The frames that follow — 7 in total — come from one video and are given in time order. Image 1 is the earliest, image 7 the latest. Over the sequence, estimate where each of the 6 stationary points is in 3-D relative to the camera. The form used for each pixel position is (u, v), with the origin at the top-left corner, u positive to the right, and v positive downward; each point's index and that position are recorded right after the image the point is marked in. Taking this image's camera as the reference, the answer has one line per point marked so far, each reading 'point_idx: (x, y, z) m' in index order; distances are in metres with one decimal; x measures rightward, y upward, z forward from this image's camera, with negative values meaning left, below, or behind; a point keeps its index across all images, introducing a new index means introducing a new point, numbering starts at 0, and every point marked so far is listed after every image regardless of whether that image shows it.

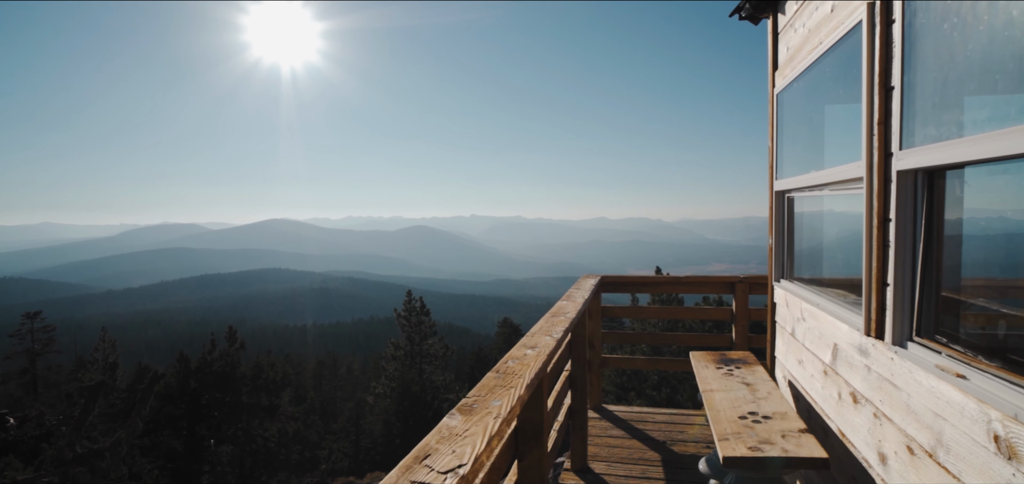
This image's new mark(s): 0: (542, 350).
0: (+0.1, -0.5, +2.2) m
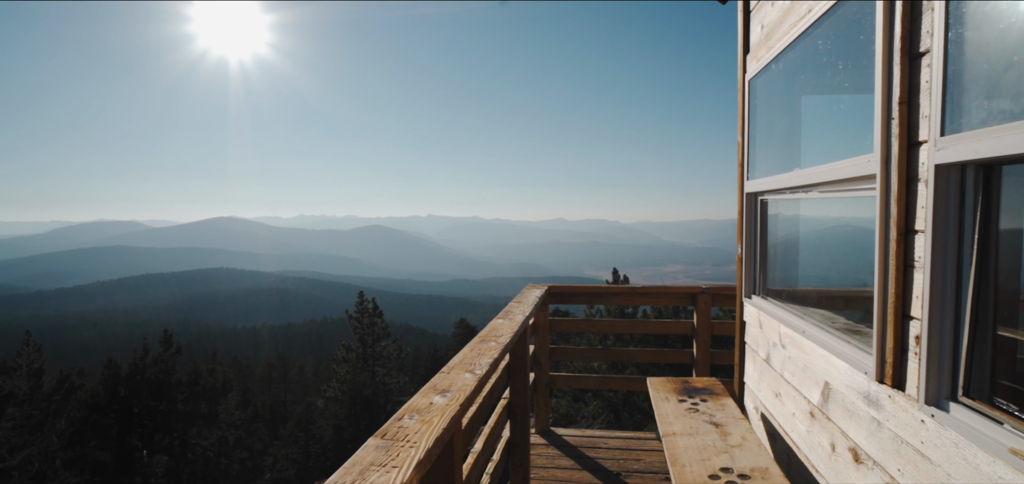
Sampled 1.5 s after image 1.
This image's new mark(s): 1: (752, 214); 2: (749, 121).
0: (-0.2, -0.5, +1.7) m
1: (+1.3, +0.2, +2.5) m
2: (+1.3, +0.7, +2.6) m
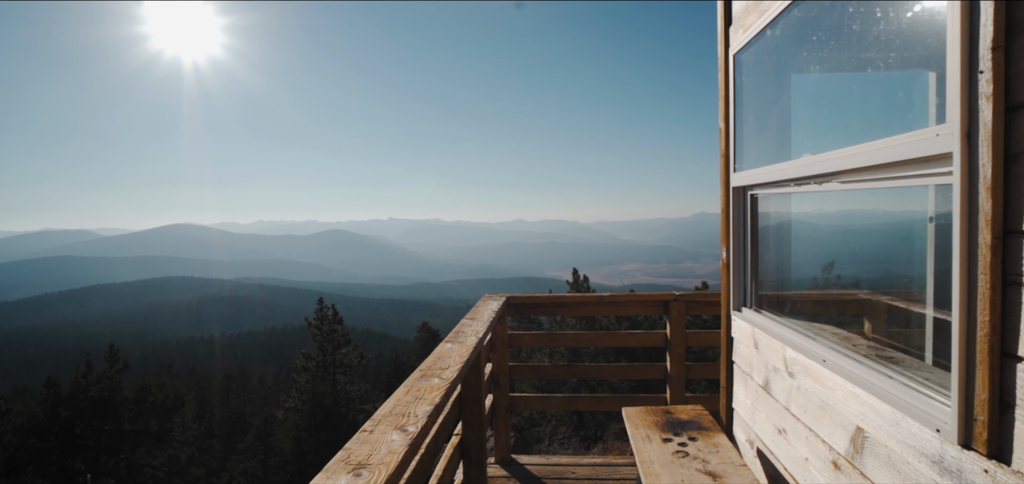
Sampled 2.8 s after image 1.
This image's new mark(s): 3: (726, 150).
0: (-0.3, -0.6, +1.2) m
1: (+1.0, +0.2, +2.2) m
2: (+1.0, +0.6, +2.2) m
3: (+1.0, +0.4, +2.3) m
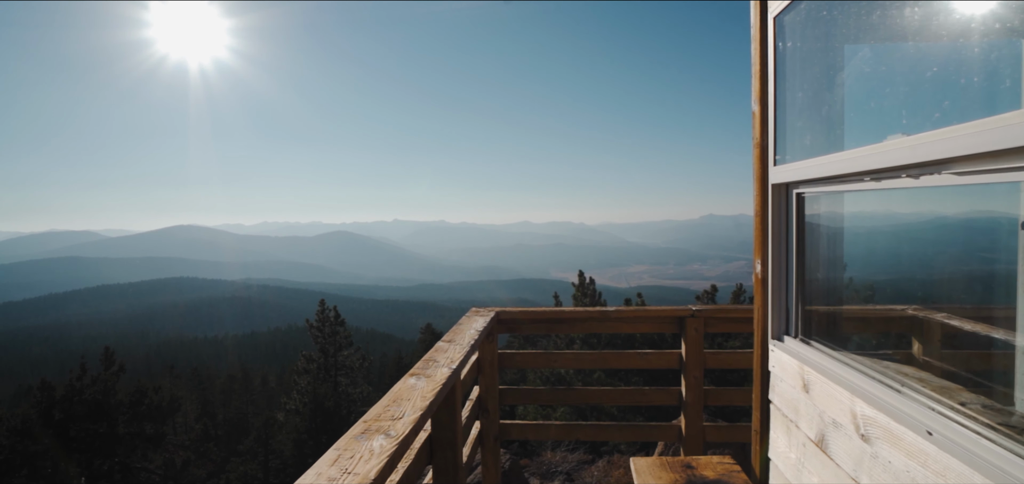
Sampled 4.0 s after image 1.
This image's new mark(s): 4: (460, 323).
0: (-0.4, -0.6, +0.8) m
1: (+1.0, +0.1, +1.7) m
2: (+1.0, +0.6, +1.8) m
3: (+0.9, +0.4, +1.8) m
4: (-0.3, -0.4, +2.6) m
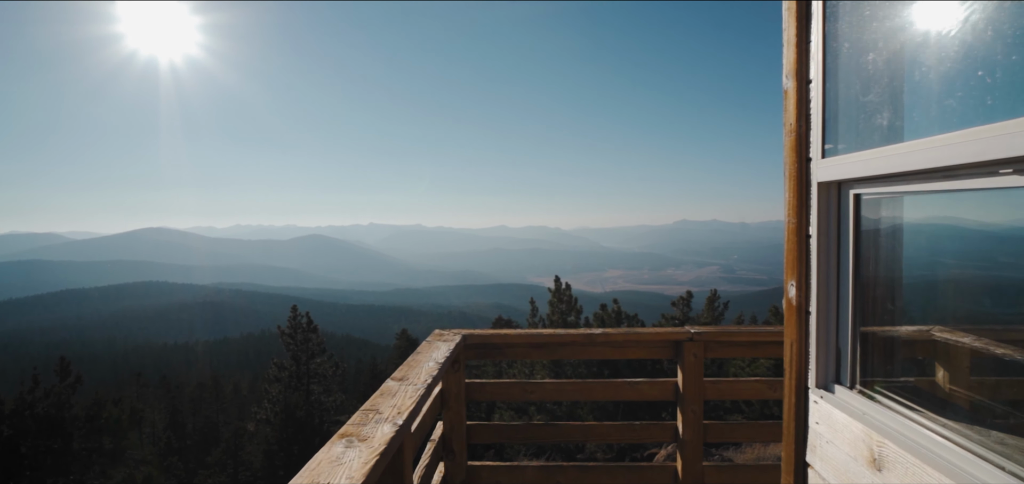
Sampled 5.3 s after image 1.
0: (-0.5, -0.6, +0.3) m
1: (+0.8, +0.1, +1.3) m
2: (+0.8, +0.6, +1.4) m
3: (+0.8, +0.4, +1.4) m
4: (-0.4, -0.5, +2.2) m
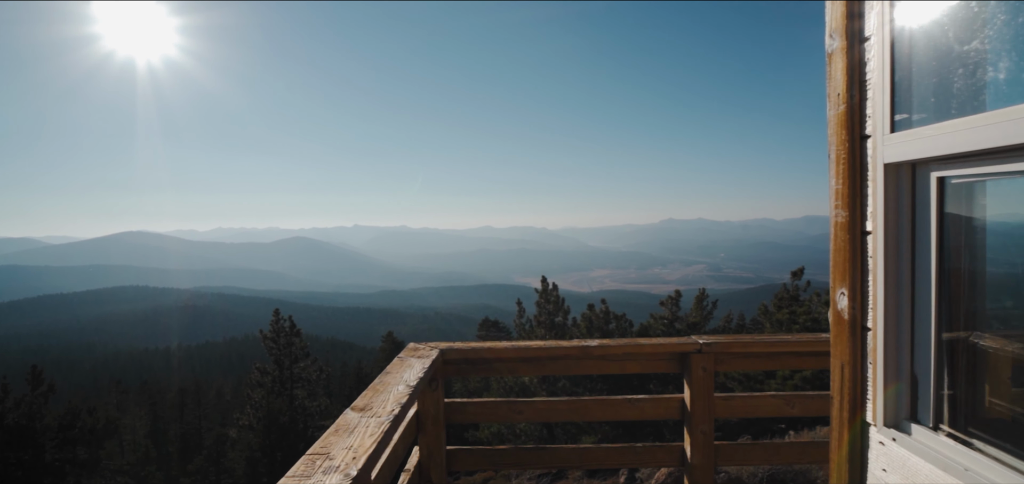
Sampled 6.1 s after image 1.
0: (-0.5, -0.6, 0.0) m
1: (+0.8, +0.1, +1.0) m
2: (+0.8, +0.6, +1.1) m
3: (+0.8, +0.4, +1.2) m
4: (-0.5, -0.5, +1.8) m
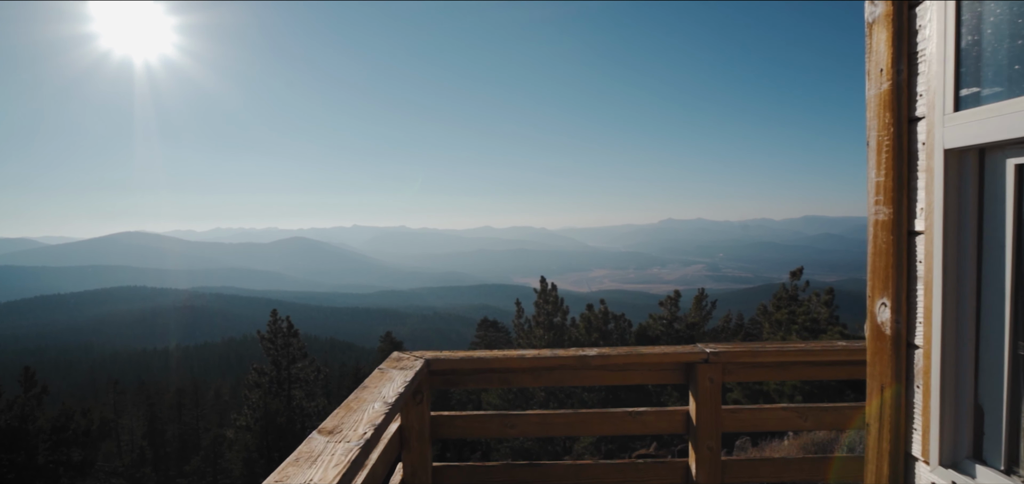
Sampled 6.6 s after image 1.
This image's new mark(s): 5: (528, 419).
0: (-0.5, -0.7, -0.2) m
1: (+0.8, +0.1, +0.9) m
2: (+0.8, +0.6, +0.9) m
3: (+0.8, +0.4, +1.0) m
4: (-0.5, -0.5, +1.7) m
5: (0.0, -0.8, +2.2) m
